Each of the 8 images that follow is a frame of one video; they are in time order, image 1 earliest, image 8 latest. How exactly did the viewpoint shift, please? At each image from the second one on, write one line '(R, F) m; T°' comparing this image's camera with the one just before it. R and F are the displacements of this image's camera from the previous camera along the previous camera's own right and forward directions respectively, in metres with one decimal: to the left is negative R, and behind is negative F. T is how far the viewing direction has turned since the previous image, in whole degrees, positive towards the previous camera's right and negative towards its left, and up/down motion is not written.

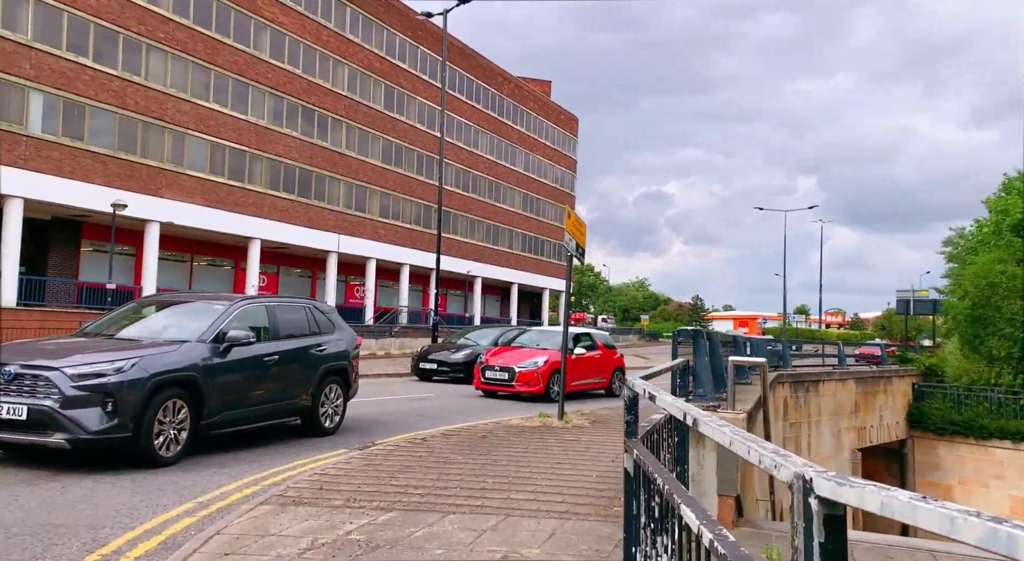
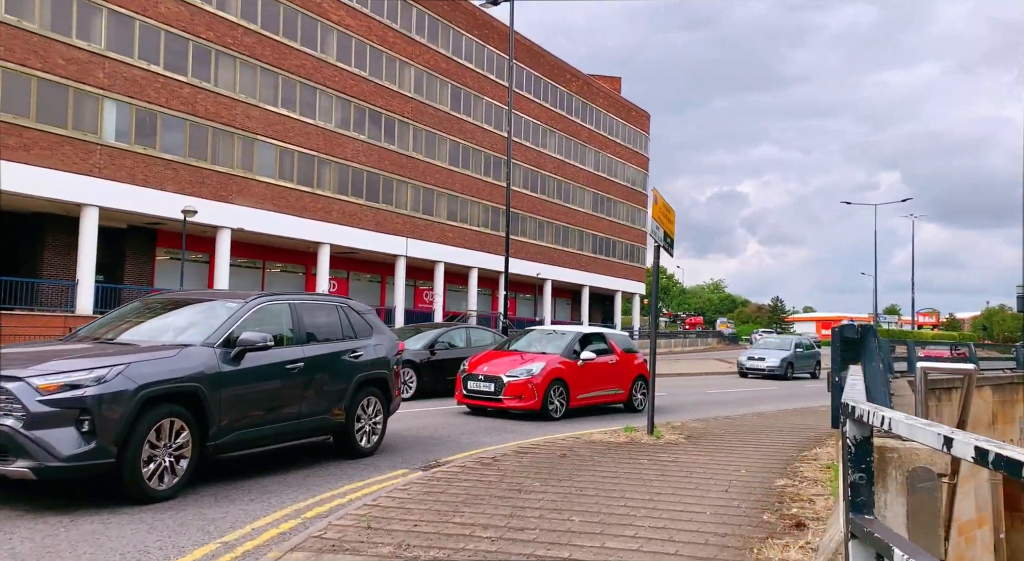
(-0.1, +1.2) m; -5°
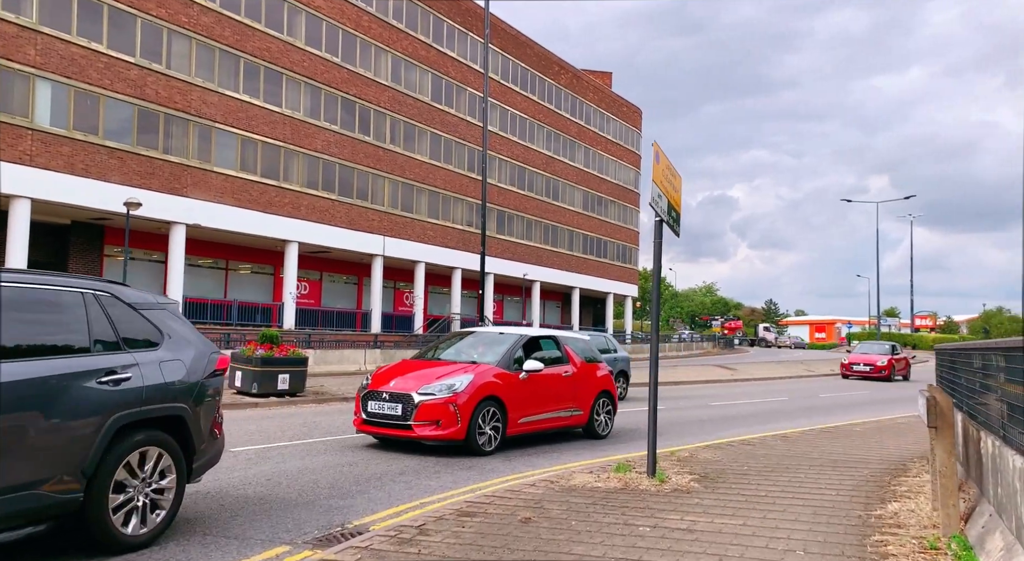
(+0.4, +2.6) m; +1°
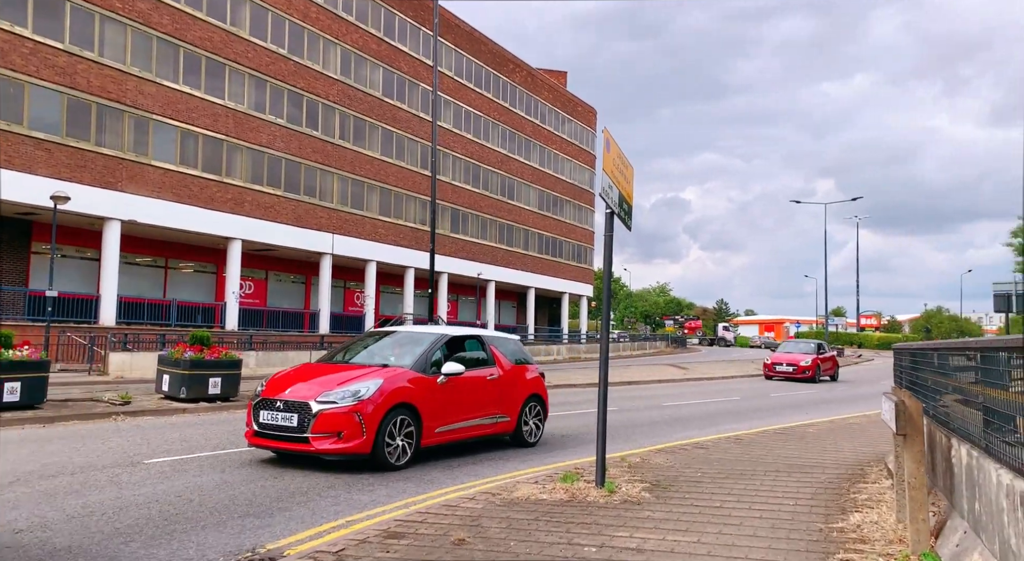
(+0.2, +0.6) m; +3°
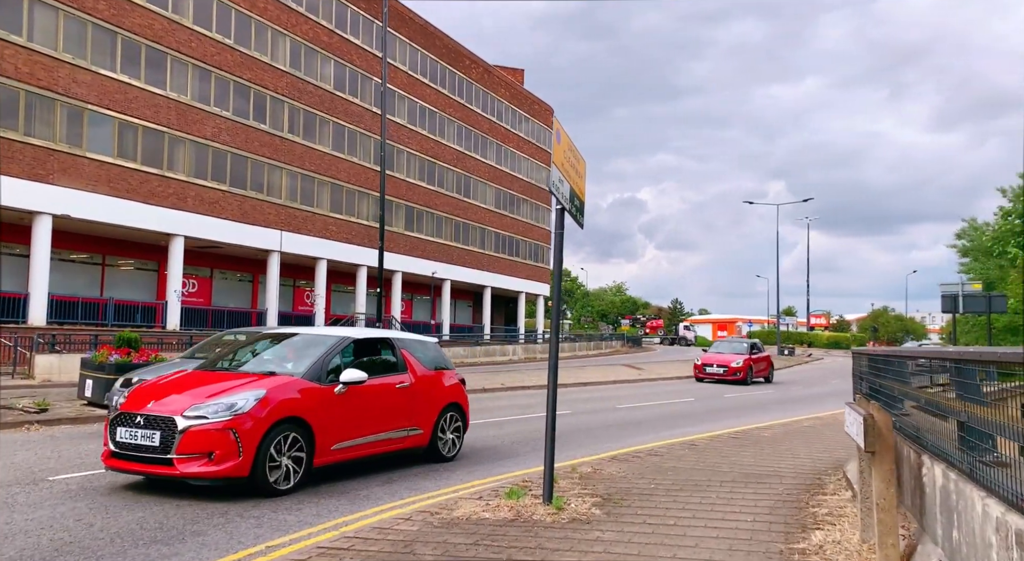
(+0.1, +0.5) m; +3°
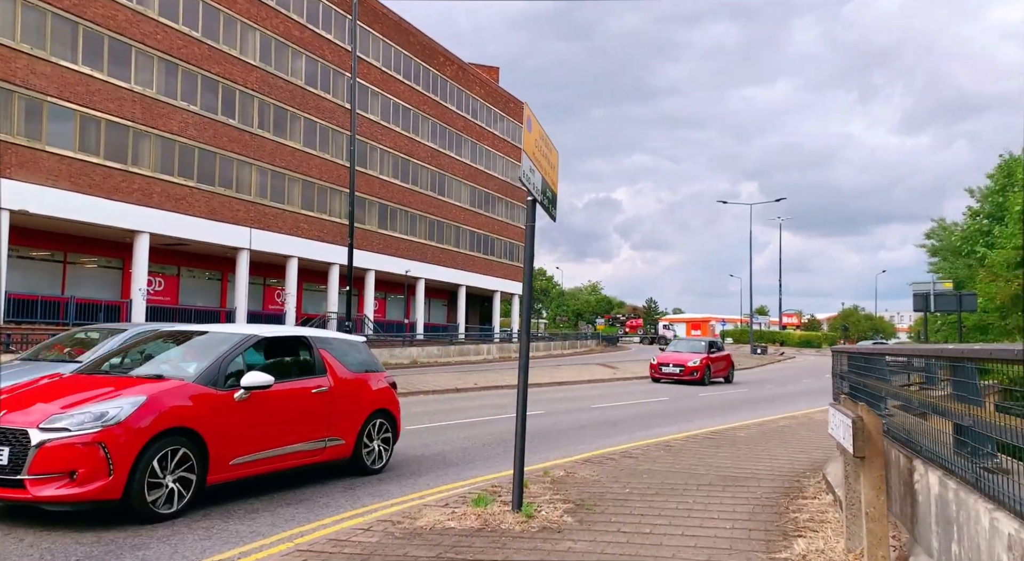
(+0.1, +0.3) m; +2°
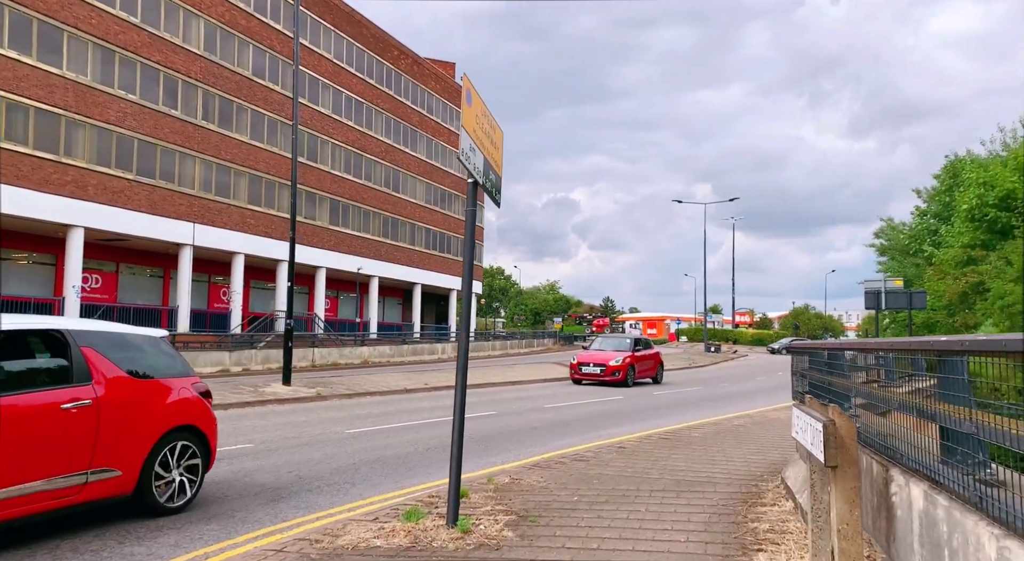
(+0.2, +0.6) m; +3°
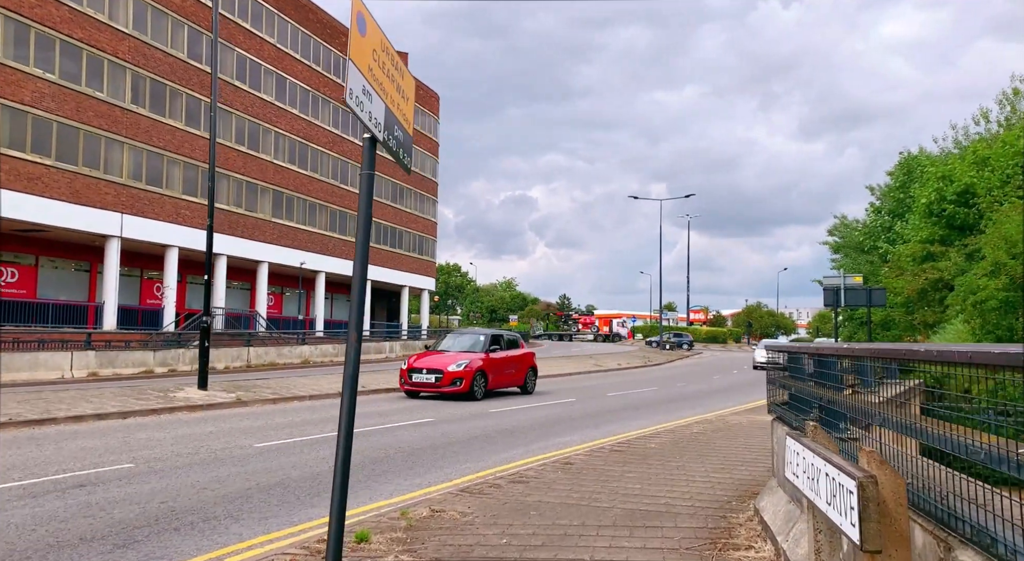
(+0.3, +1.4) m; +3°
